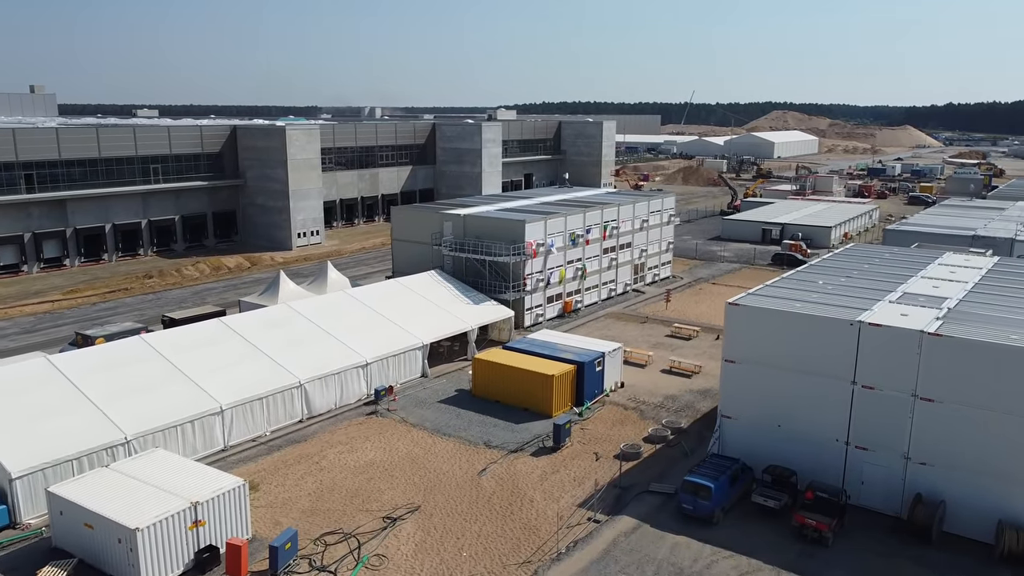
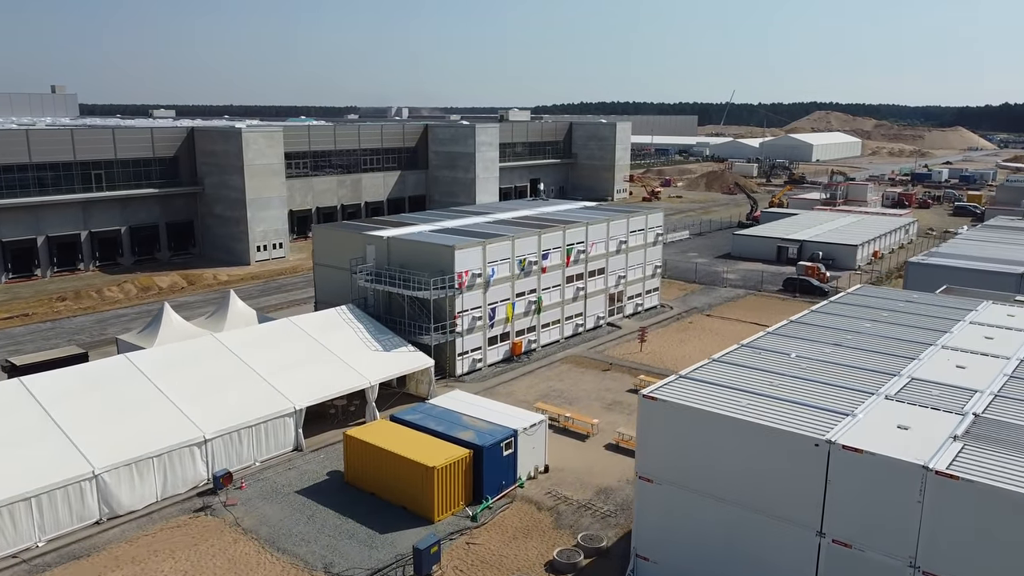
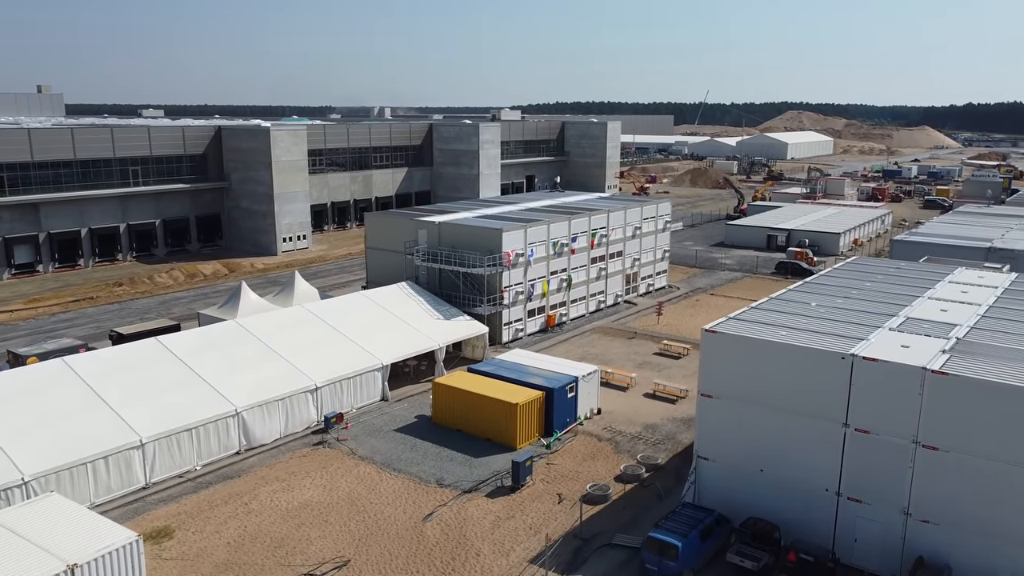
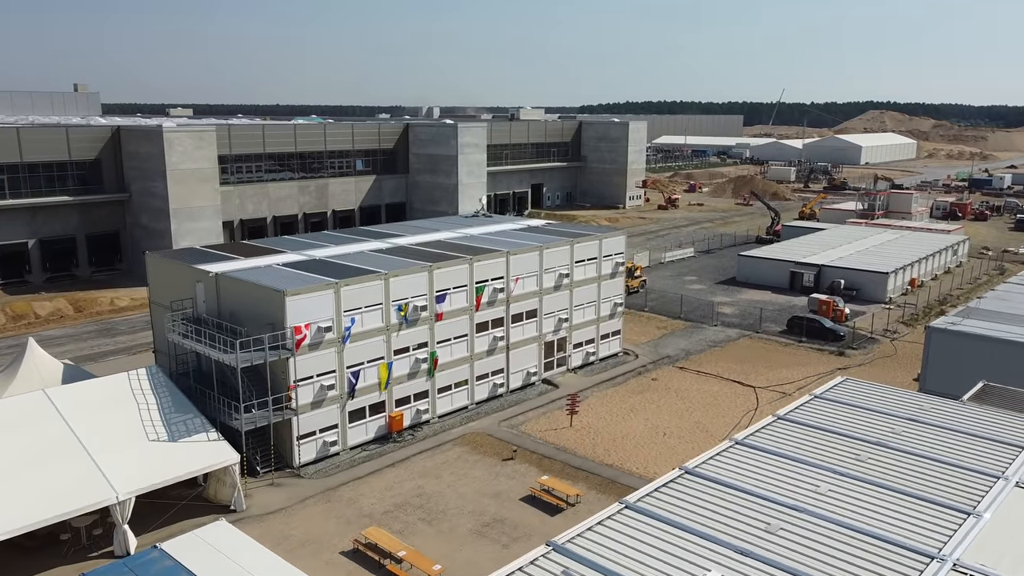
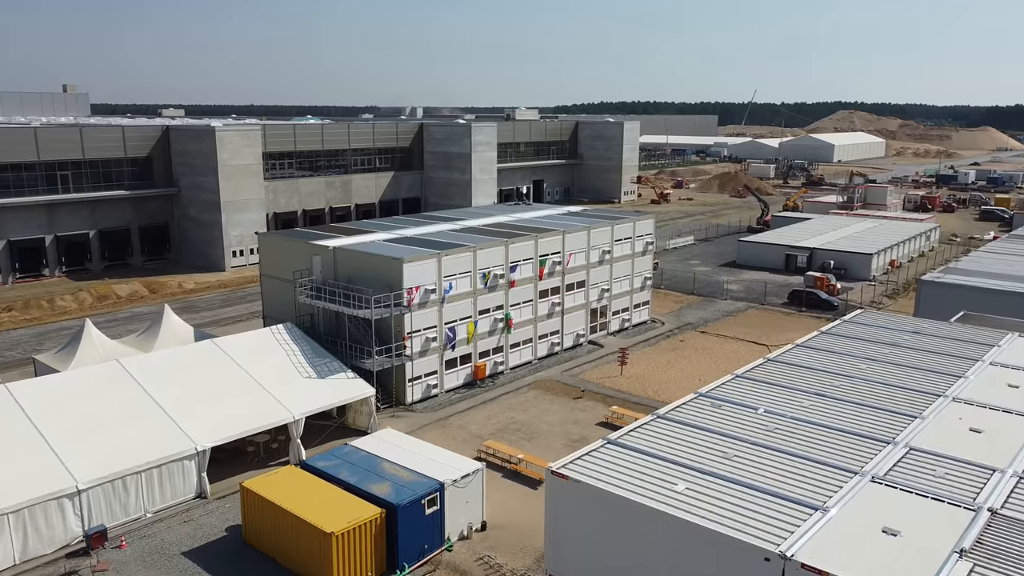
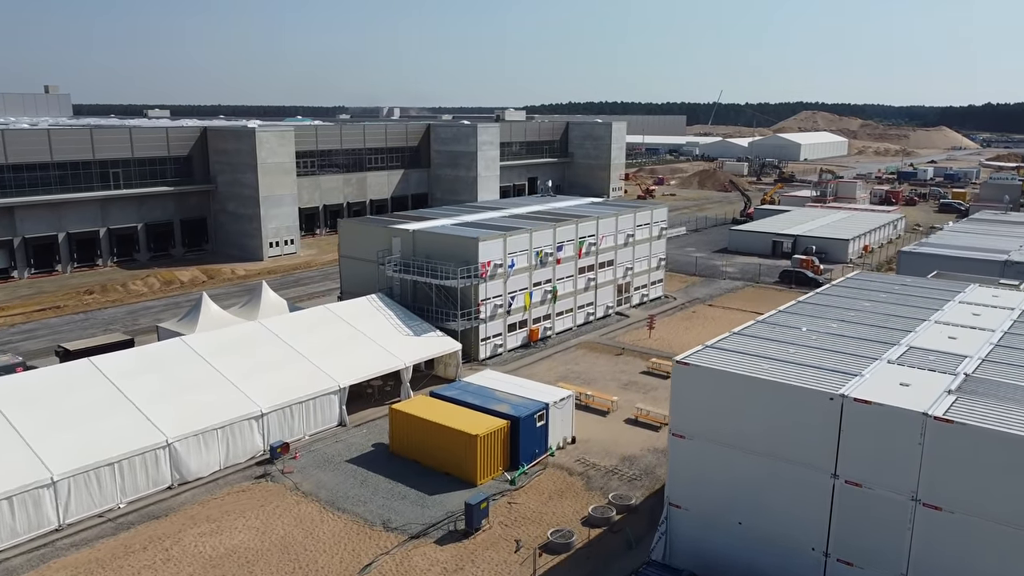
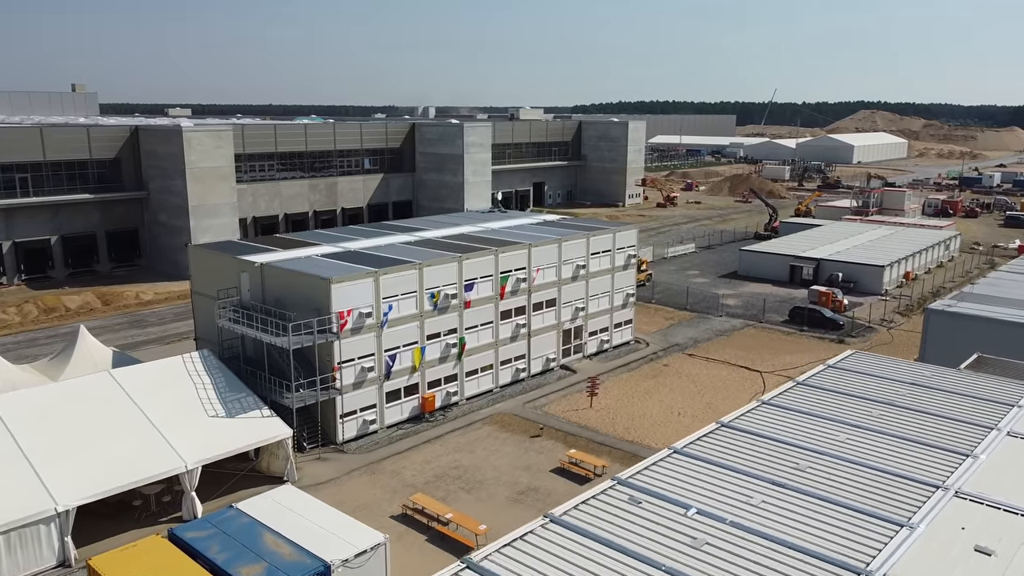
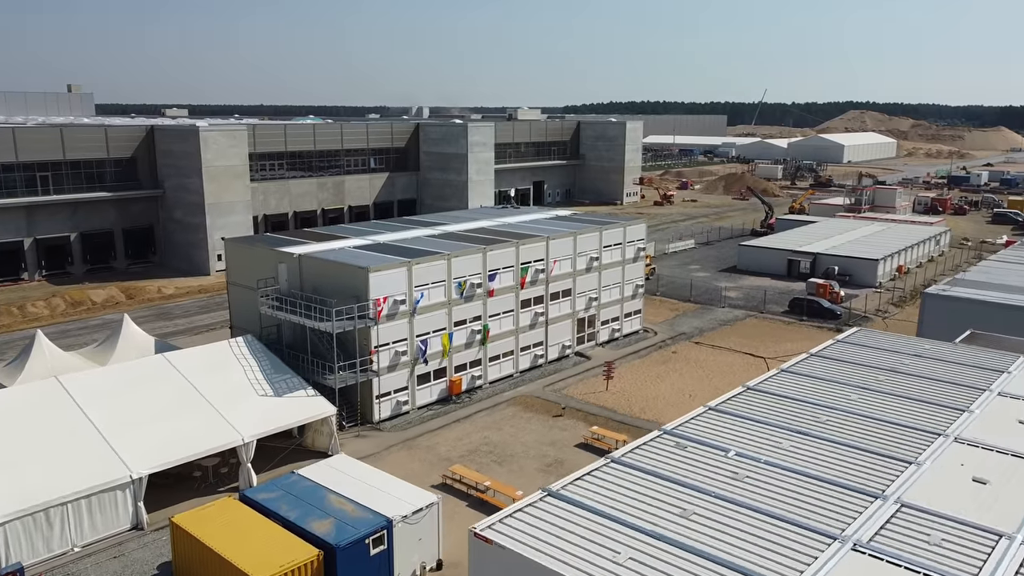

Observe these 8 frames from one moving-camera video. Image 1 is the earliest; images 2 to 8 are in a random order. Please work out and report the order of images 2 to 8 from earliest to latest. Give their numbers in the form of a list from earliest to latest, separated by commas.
3, 6, 2, 5, 8, 7, 4
